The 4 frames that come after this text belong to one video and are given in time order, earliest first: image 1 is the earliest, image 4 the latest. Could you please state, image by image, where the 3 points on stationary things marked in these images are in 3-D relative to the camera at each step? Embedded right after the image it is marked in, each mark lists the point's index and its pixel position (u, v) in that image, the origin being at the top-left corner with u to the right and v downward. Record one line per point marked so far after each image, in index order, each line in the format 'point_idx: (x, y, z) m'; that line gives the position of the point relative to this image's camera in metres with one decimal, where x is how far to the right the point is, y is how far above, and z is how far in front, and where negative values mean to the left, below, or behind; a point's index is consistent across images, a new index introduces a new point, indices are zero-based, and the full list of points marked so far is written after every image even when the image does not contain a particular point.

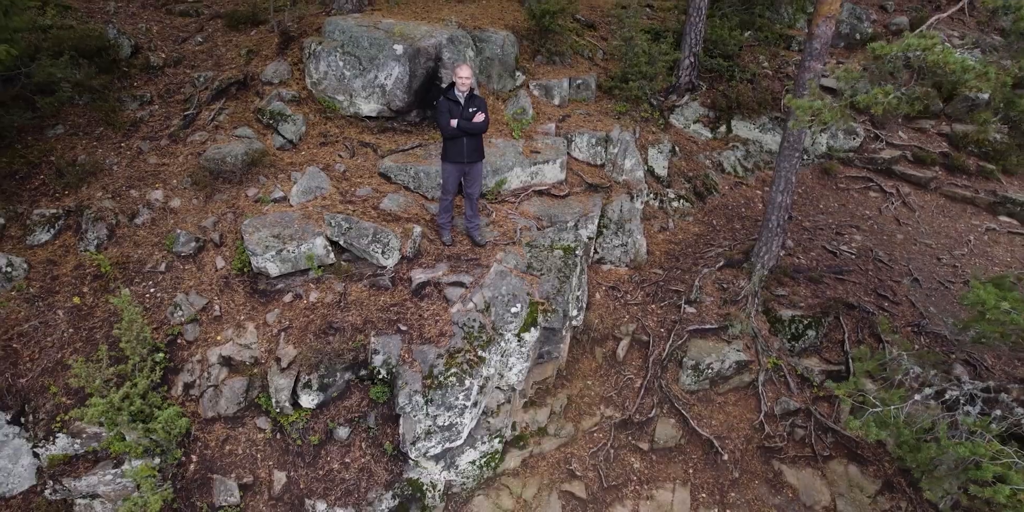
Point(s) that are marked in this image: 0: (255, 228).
0: (-6.2, +0.7, +5.7) m
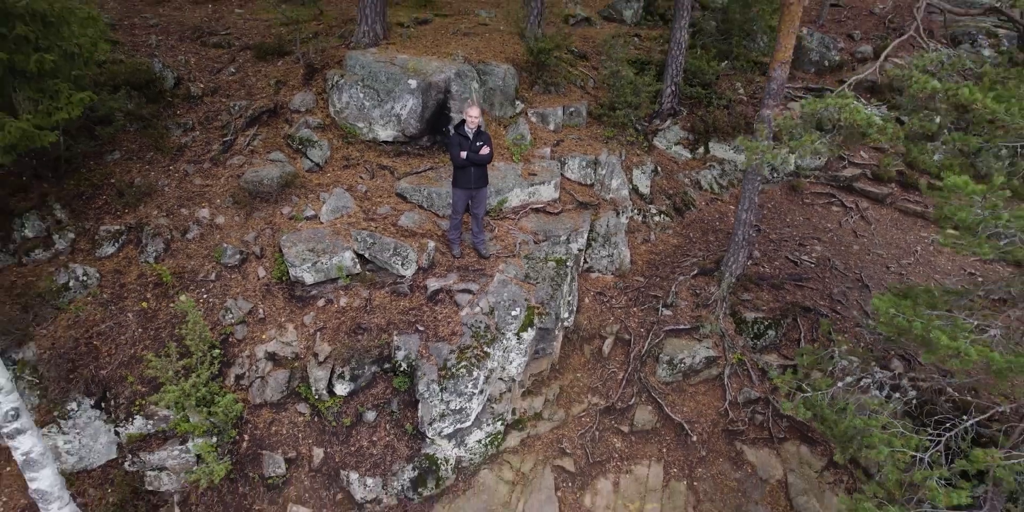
0: (-6.2, +0.4, +6.6) m
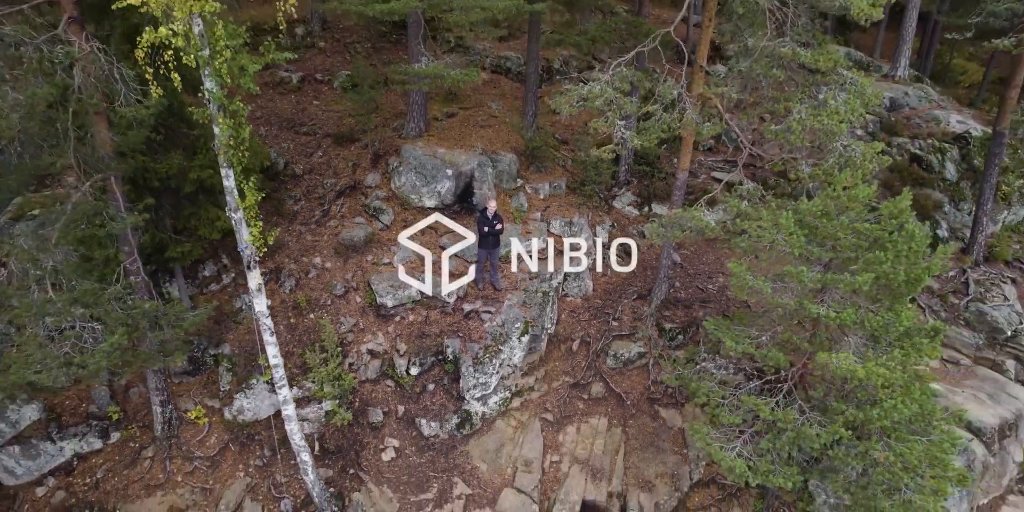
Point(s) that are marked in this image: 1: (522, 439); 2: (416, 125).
0: (-6.0, -1.1, +10.6) m
1: (+0.4, -7.6, +9.8) m
2: (-5.2, +7.1, +12.7) m
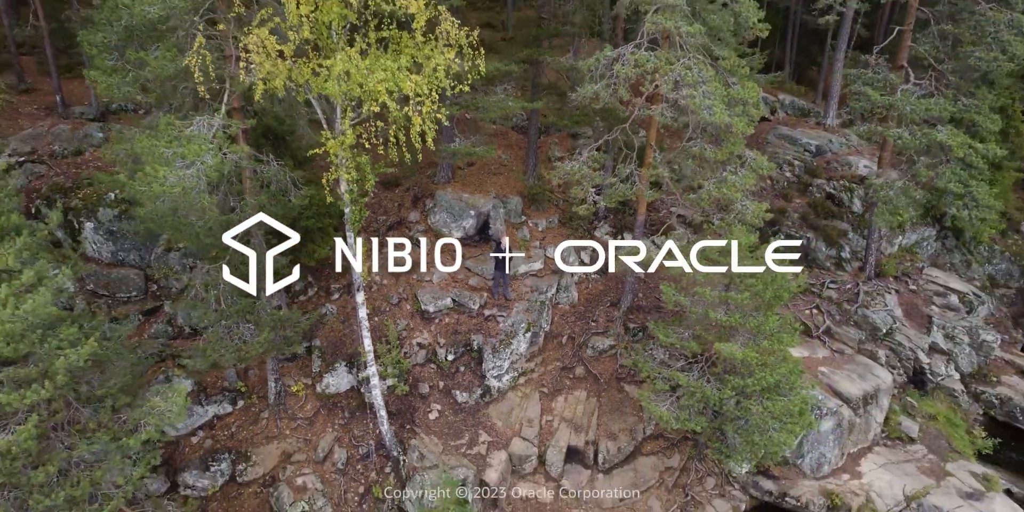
0: (-5.6, -2.3, +14.7) m
1: (+0.8, -8.8, +13.9) m
2: (-4.8, +5.8, +16.8) m
